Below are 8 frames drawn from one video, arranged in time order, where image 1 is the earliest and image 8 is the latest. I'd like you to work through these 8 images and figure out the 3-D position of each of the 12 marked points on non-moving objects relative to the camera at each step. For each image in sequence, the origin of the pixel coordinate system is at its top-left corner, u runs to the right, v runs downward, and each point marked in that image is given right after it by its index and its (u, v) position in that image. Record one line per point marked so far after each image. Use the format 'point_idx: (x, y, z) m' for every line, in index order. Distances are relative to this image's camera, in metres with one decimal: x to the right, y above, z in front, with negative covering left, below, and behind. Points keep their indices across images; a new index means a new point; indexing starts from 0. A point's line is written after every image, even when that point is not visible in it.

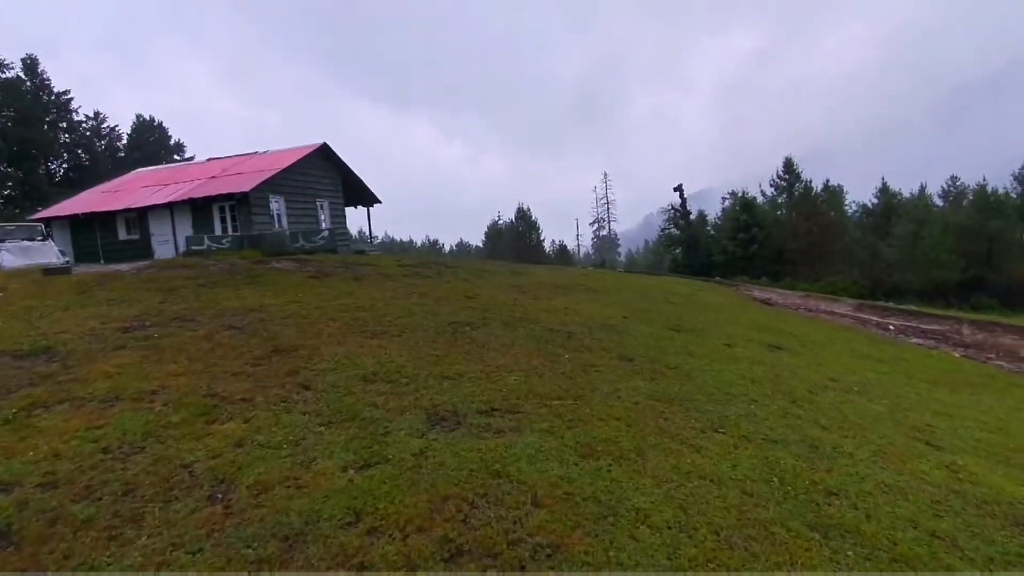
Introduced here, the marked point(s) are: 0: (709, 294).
0: (+7.4, -0.2, +19.3) m
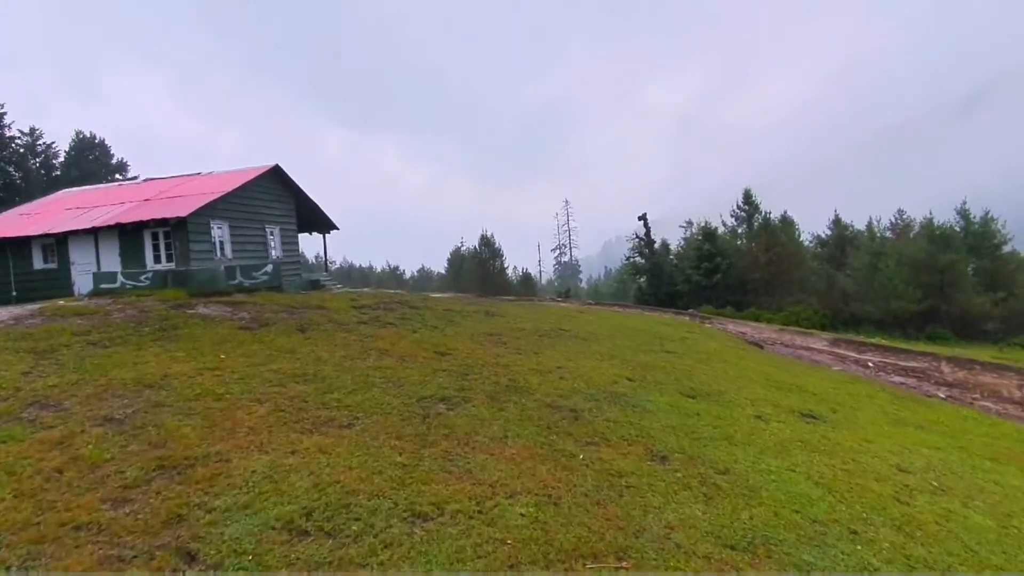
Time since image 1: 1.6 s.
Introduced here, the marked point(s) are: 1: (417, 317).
0: (+6.5, -1.7, +17.6) m
1: (-2.7, -0.8, +14.4) m
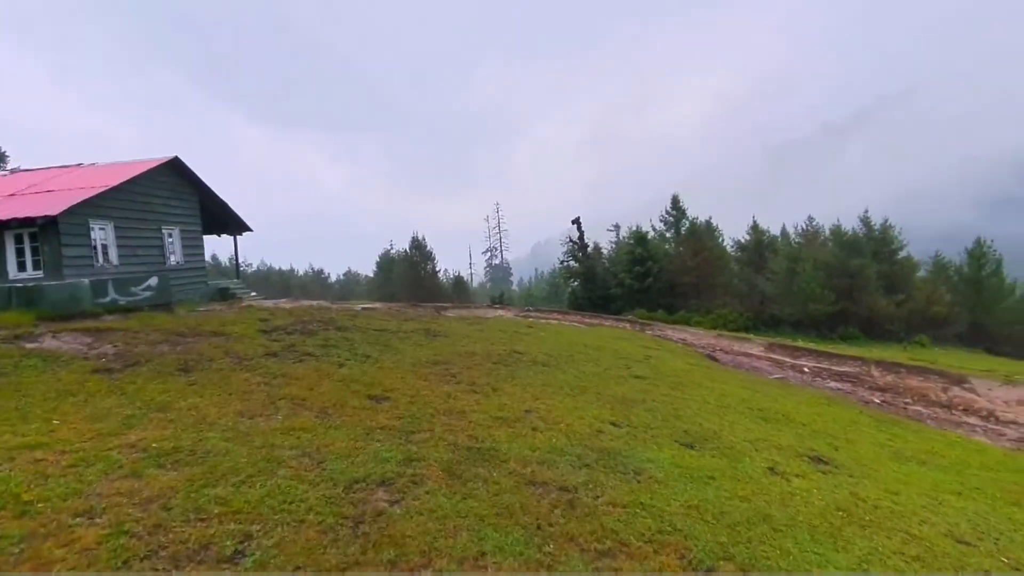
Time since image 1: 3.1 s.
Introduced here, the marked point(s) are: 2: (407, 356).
0: (+4.7, -2.0, +16.3) m
1: (-4.0, -1.3, +11.9) m
2: (-2.2, -1.5, +11.1) m
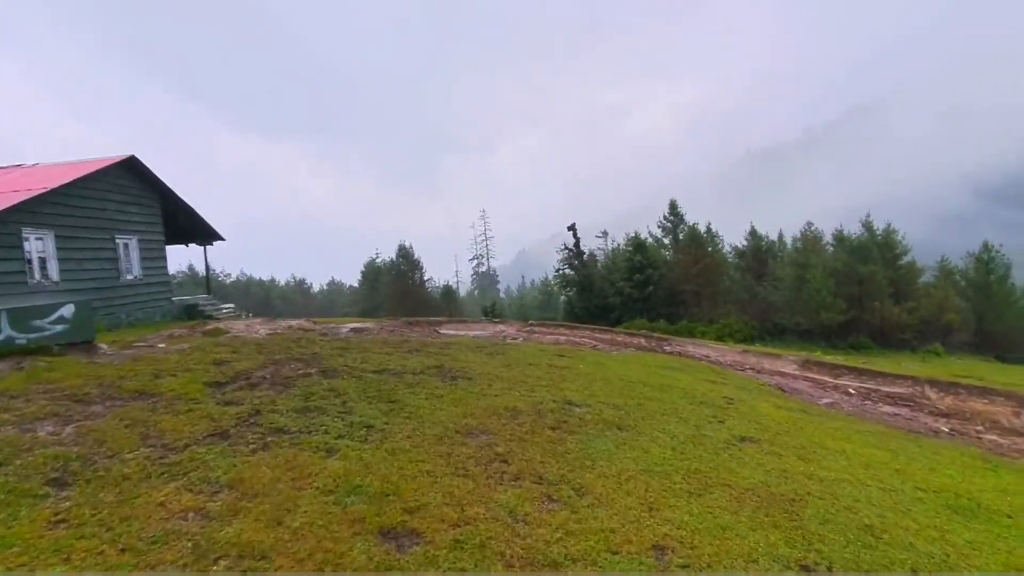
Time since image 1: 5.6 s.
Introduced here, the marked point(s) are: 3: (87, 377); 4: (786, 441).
0: (+5.6, -2.6, +13.0) m
1: (-3.0, -1.8, +8.3) m
2: (-1.2, -2.0, +7.6) m
3: (-6.7, -1.4, +8.1) m
4: (+4.7, -2.6, +8.9) m
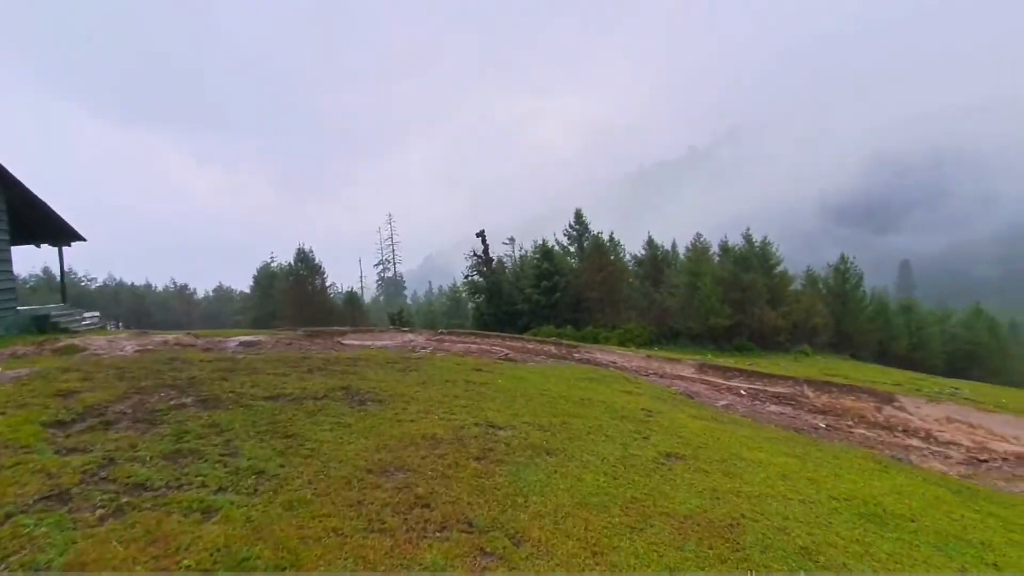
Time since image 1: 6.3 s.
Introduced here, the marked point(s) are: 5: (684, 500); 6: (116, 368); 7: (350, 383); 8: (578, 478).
0: (+3.4, -2.8, +13.1) m
1: (-4.1, -2.0, +7.0) m
2: (-2.2, -2.2, +6.5) m
3: (-7.7, -1.6, +6.1) m
4: (+3.4, -2.9, +8.8) m
5: (+2.2, -2.7, +6.6) m
6: (-8.2, -1.7, +10.7) m
7: (-3.3, -2.0, +10.5) m
8: (+0.9, -2.5, +6.9) m
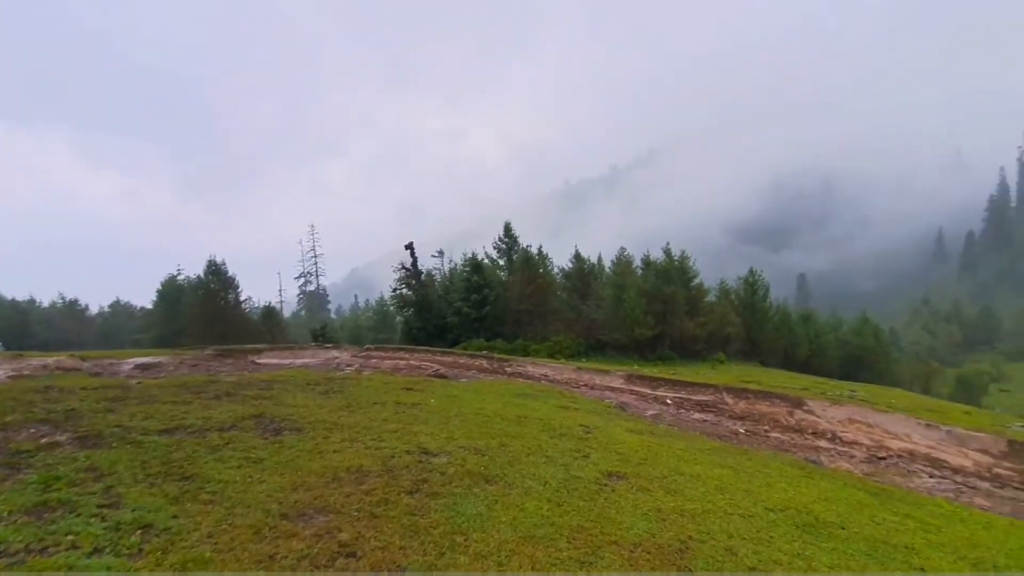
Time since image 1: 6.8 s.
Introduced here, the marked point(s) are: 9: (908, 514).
0: (+1.8, -3.2, +12.9) m
1: (-4.9, -2.2, +5.8) m
2: (-2.9, -2.4, +5.6) m
3: (-8.3, -1.8, +4.4) m
4: (+2.3, -3.1, +8.7) m
5: (+1.4, -2.9, +6.3) m
6: (-9.4, -2.0, +9.0) m
7: (-4.5, -2.2, +9.5) m
8: (+0.1, -2.7, +6.4) m
9: (+7.0, -4.0, +9.1) m
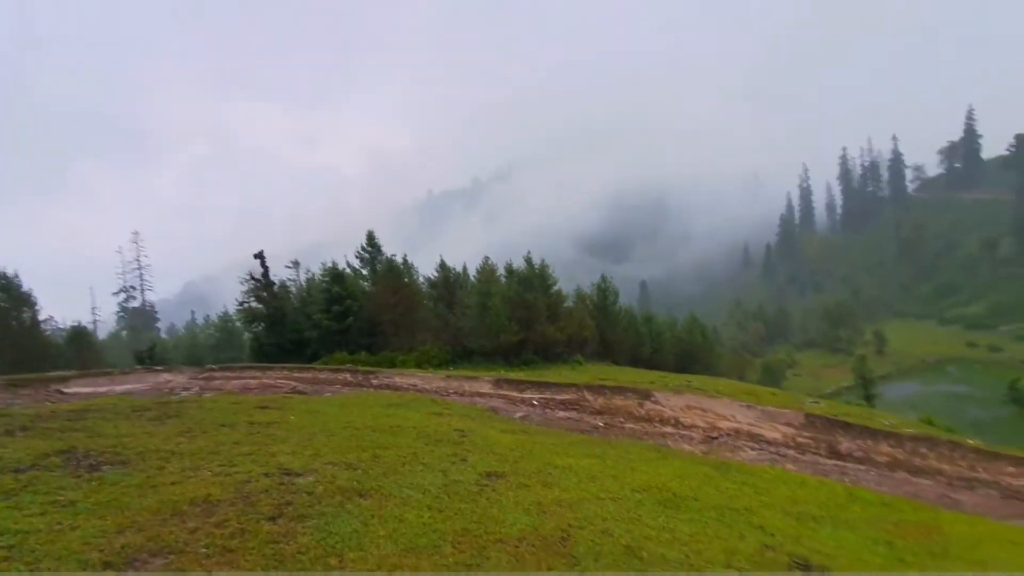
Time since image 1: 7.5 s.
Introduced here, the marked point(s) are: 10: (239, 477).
0: (-1.3, -3.3, +12.7) m
1: (-6.0, -2.2, +4.2) m
2: (-4.1, -2.4, +4.5) m
3: (-9.0, -1.9, +2.0) m
4: (+0.2, -3.1, +8.8) m
5: (0.0, -2.8, +6.3) m
6: (-11.2, -2.2, +6.1) m
7: (-6.6, -2.4, +7.8) m
8: (-1.3, -2.7, +6.0) m
9: (+4.6, -3.9, +10.4) m
10: (-3.6, -2.5, +6.9) m
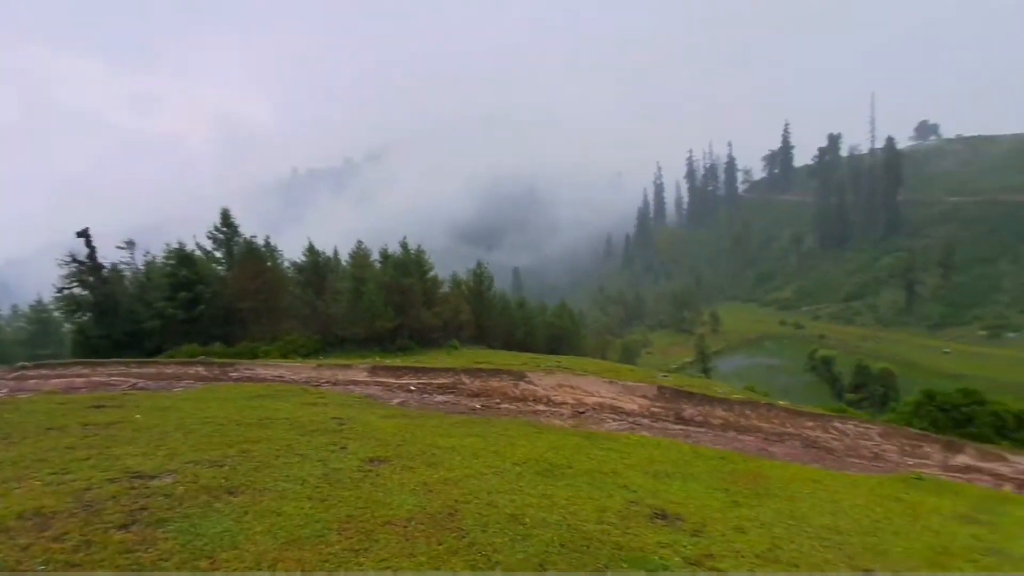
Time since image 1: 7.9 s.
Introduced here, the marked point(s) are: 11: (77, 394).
0: (-4.2, -2.9, +12.2) m
1: (-6.7, -2.1, +2.8) m
2: (-4.9, -2.2, +3.6) m
3: (-9.1, -1.8, -0.1) m
4: (-1.7, -2.8, +8.8) m
5: (-1.4, -2.6, +6.3) m
6: (-12.2, -2.0, +3.4) m
7: (-8.1, -2.1, +6.2) m
8: (-2.6, -2.5, +5.7) m
9: (+2.1, -3.5, +11.4) m
10: (-5.1, -2.3, +6.0) m
11: (-12.0, -2.9, +14.2) m
